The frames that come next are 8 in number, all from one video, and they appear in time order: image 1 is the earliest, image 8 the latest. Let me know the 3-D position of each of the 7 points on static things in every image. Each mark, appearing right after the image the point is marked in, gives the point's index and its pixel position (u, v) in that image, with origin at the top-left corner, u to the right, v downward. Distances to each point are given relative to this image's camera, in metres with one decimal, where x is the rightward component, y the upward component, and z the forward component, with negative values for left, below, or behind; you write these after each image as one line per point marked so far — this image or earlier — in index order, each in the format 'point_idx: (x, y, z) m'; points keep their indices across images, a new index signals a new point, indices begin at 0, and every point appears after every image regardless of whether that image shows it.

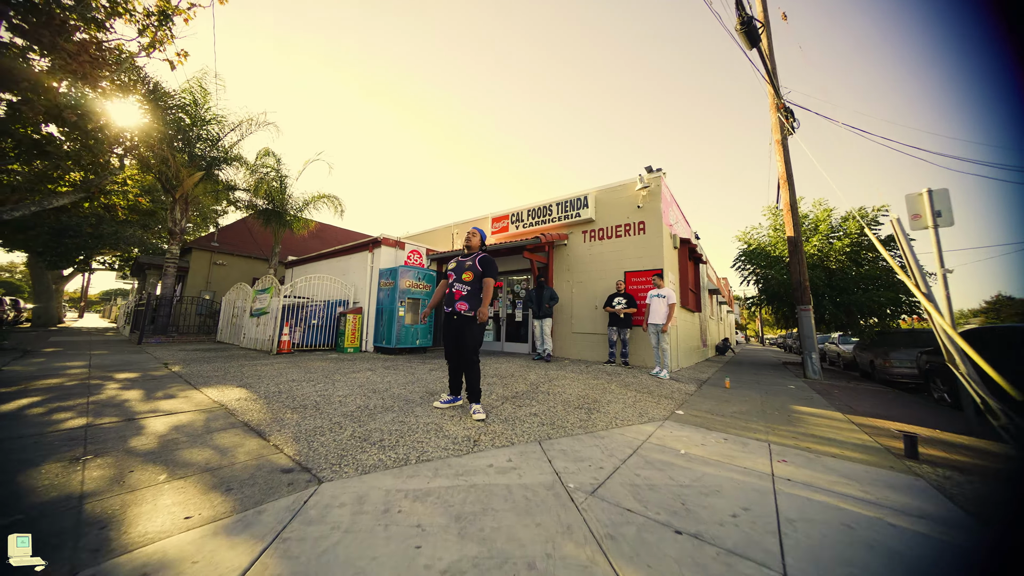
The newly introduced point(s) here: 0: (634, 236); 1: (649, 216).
0: (+2.6, +1.1, +7.3) m
1: (+2.8, +1.5, +7.2) m
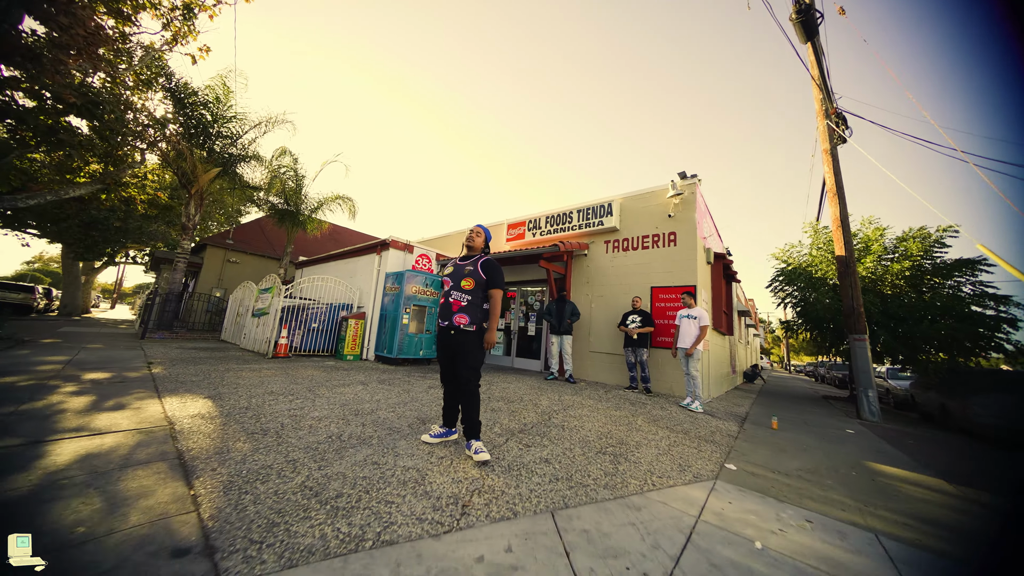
0: (+2.9, +0.8, +6.7) m
1: (+3.2, +1.2, +6.5) m
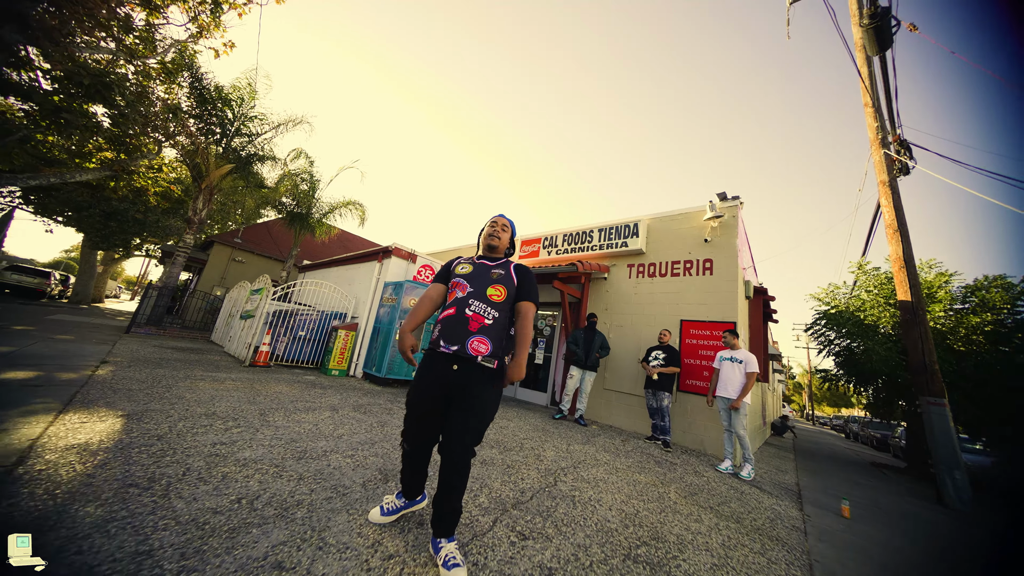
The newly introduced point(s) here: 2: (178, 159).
0: (+3.1, +0.2, +5.8) m
1: (+3.4, +0.6, +5.7) m
2: (-10.8, +4.1, +11.1) m
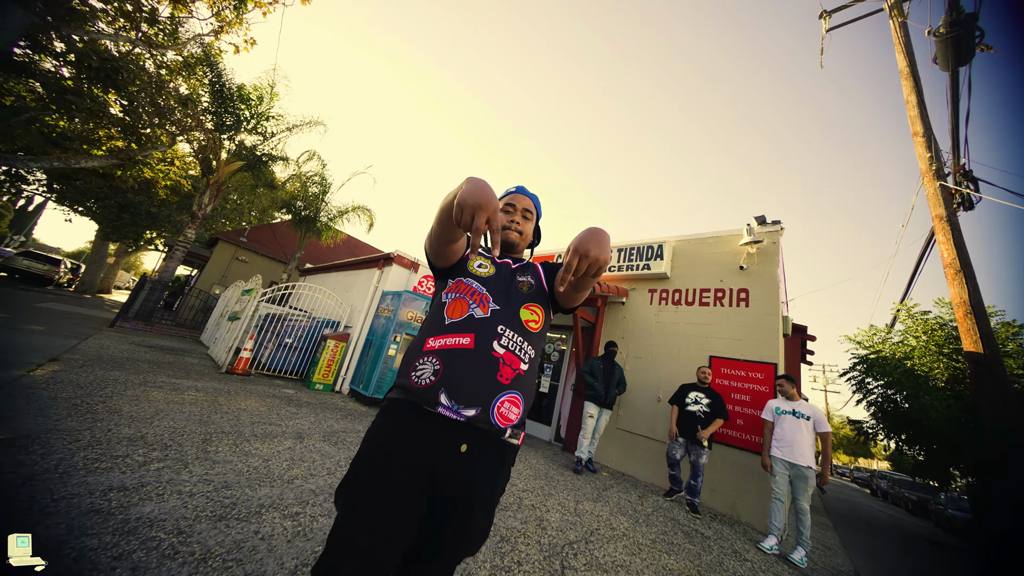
0: (+3.2, -0.3, +5.2) m
1: (+3.5, +0.1, +5.0) m
2: (-10.2, +4.3, +11.0) m
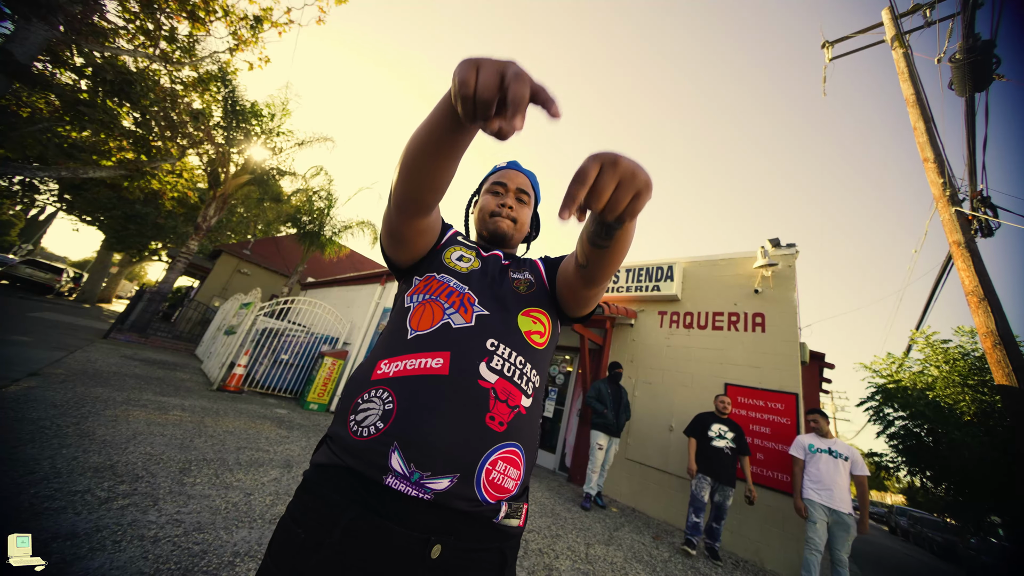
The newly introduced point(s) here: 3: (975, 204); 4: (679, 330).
0: (+3.3, -0.6, +4.9) m
1: (+3.6, -0.3, +4.8) m
2: (-10.0, +3.9, +11.0) m
3: (+7.6, +1.4, +5.7) m
4: (+2.7, -0.7, +5.5) m
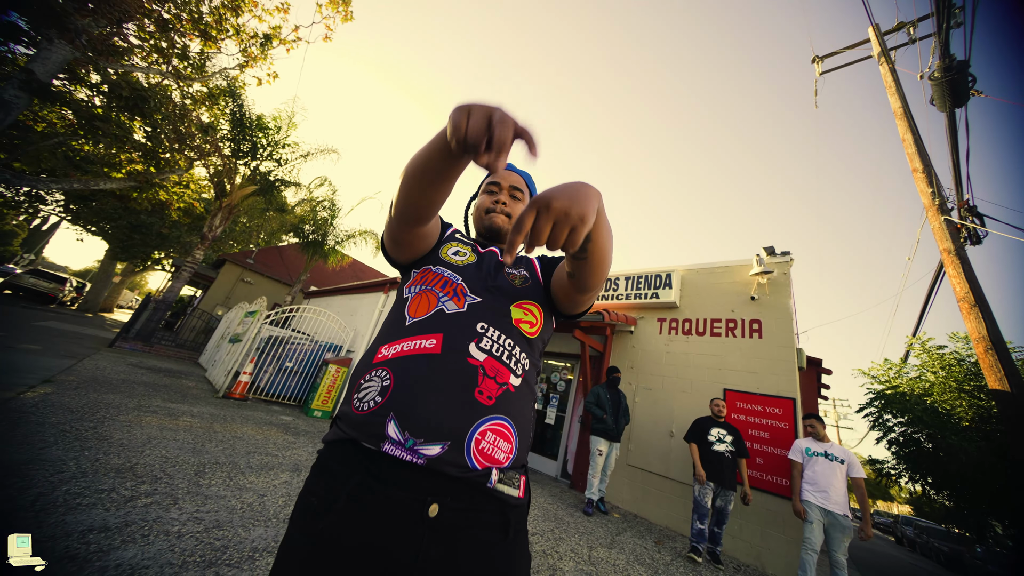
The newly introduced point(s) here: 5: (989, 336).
0: (+3.3, -0.7, +5.0) m
1: (+3.7, -0.4, +4.9) m
2: (-10.0, +3.6, +11.2) m
3: (+7.7, +1.3, +5.9) m
4: (+2.7, -0.8, +5.6) m
5: (+6.6, -0.7, +4.8) m
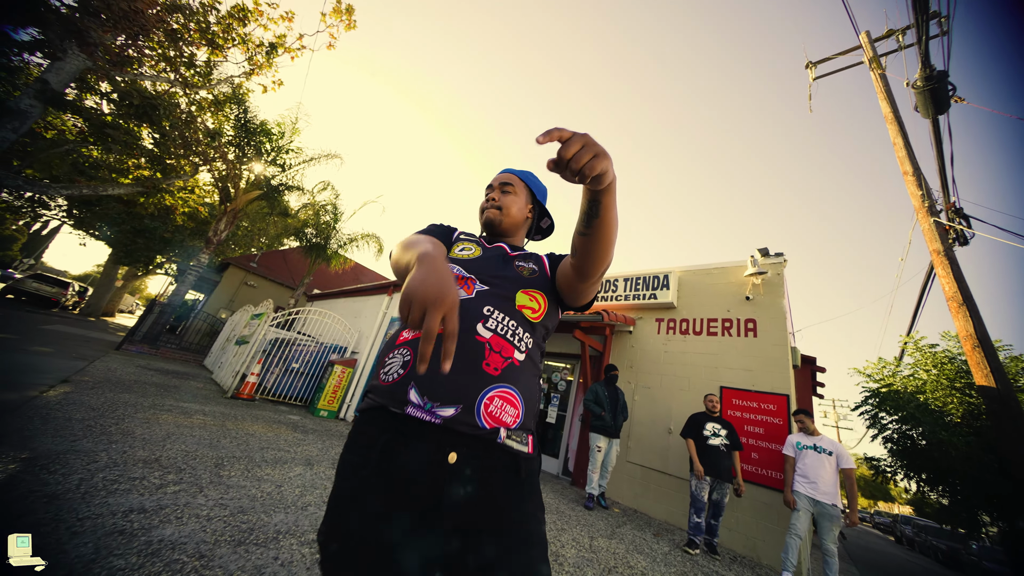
0: (+3.4, -0.7, +5.2) m
1: (+3.7, -0.4, +5.1) m
2: (-10.0, +3.5, +11.4) m
3: (+7.7, +1.3, +6.0) m
4: (+2.7, -0.8, +5.7) m
5: (+6.6, -0.7, +4.9) m
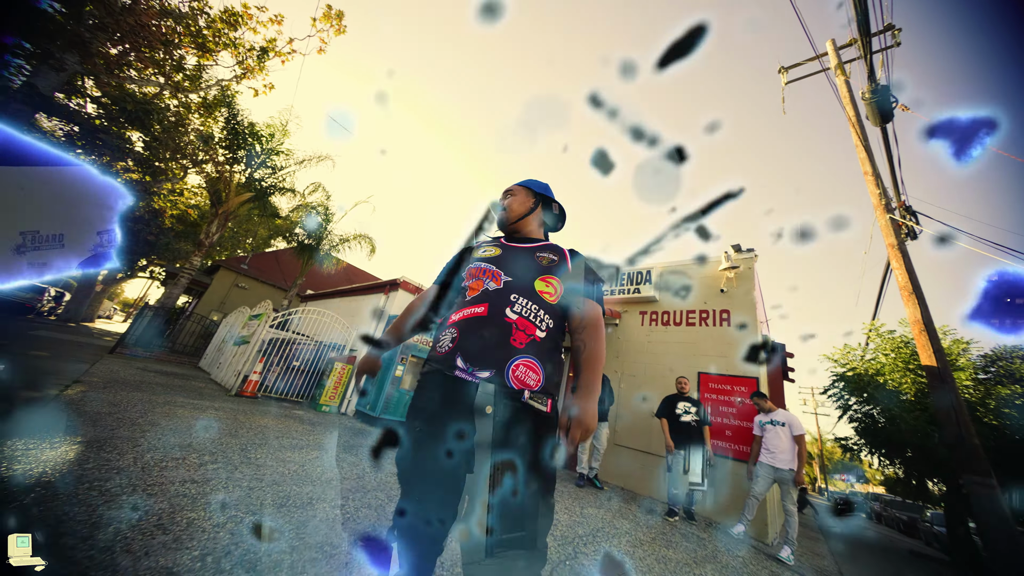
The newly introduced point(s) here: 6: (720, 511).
0: (+3.2, -0.6, +5.6) m
1: (+3.6, -0.3, +5.6) m
2: (-10.4, +3.4, +11.4) m
3: (+7.5, +1.5, +6.6) m
4: (+2.6, -0.7, +6.2) m
5: (+6.5, -0.5, +5.5) m
6: (+2.7, -2.9, +4.5) m
